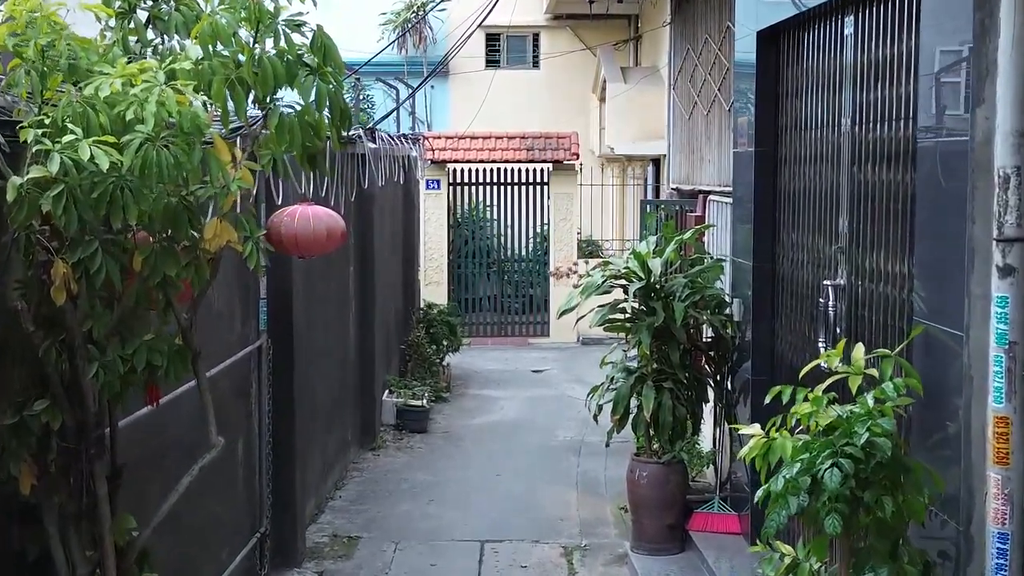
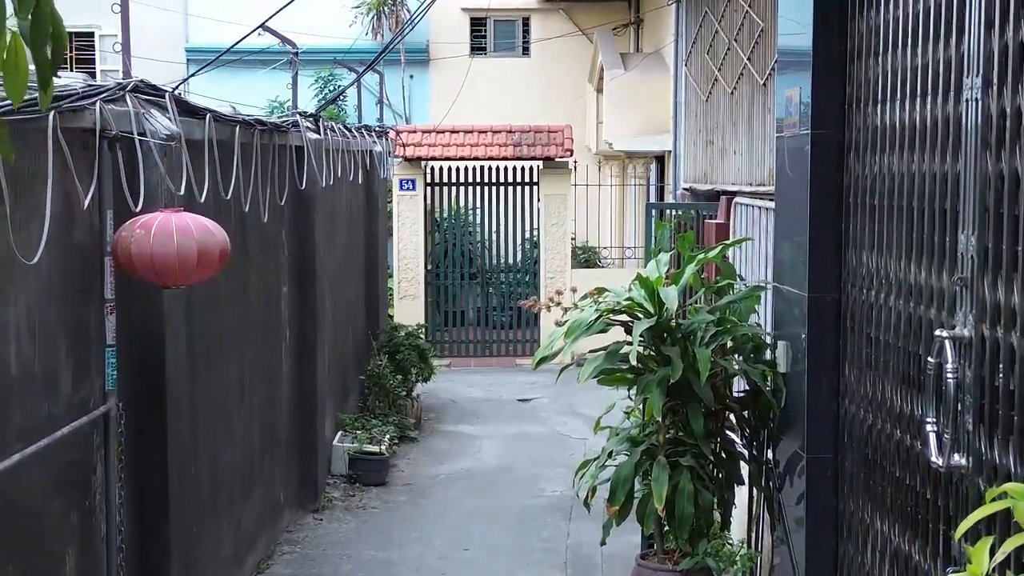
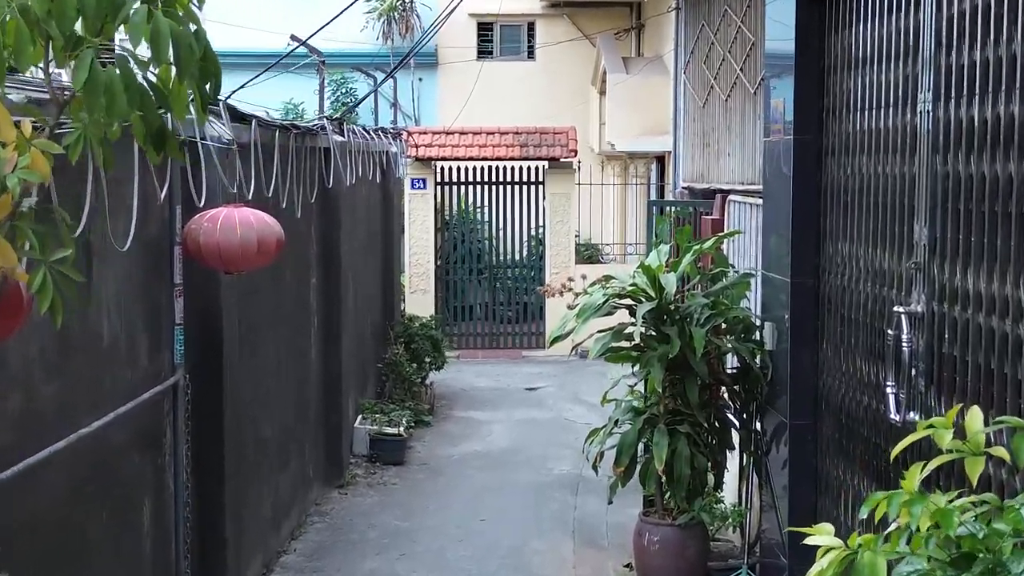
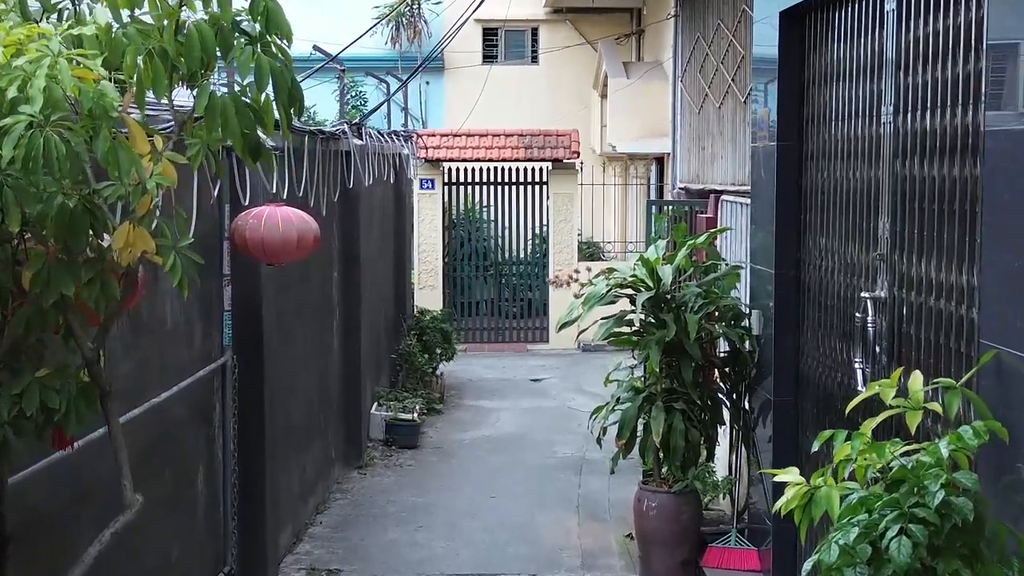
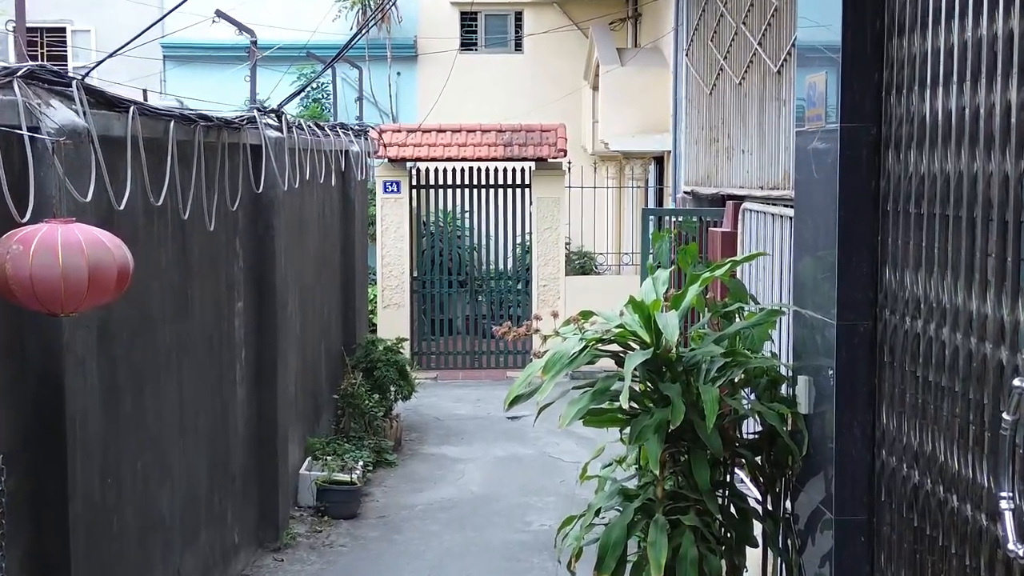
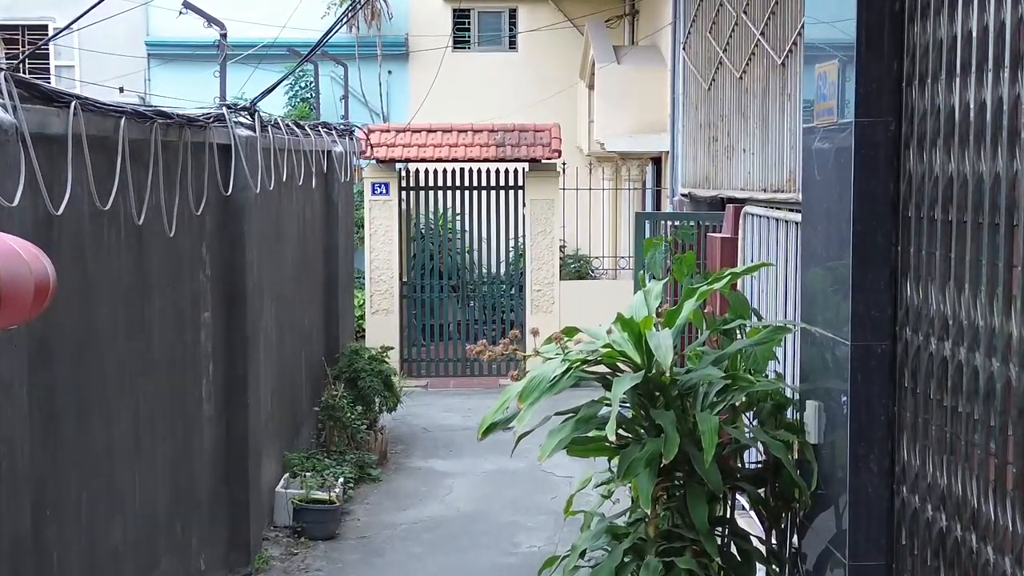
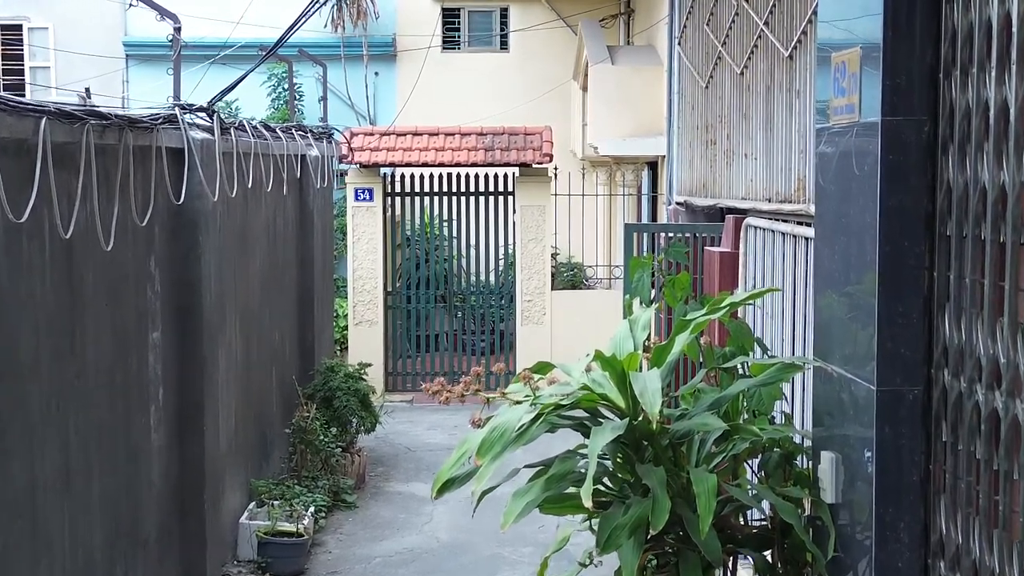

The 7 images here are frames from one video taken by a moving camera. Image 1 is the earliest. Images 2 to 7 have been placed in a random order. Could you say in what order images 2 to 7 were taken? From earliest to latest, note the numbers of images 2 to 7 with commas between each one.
4, 3, 2, 5, 6, 7
